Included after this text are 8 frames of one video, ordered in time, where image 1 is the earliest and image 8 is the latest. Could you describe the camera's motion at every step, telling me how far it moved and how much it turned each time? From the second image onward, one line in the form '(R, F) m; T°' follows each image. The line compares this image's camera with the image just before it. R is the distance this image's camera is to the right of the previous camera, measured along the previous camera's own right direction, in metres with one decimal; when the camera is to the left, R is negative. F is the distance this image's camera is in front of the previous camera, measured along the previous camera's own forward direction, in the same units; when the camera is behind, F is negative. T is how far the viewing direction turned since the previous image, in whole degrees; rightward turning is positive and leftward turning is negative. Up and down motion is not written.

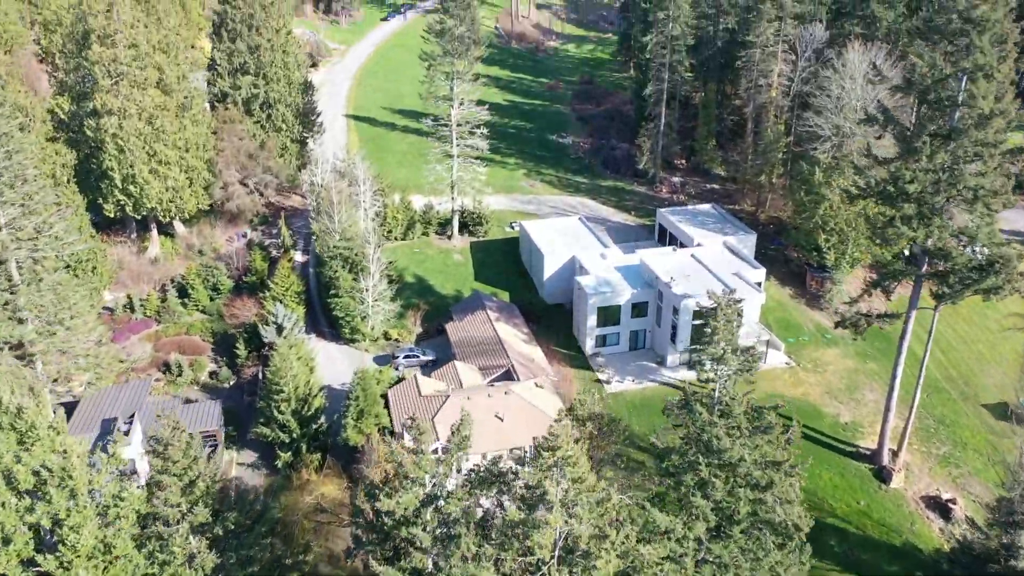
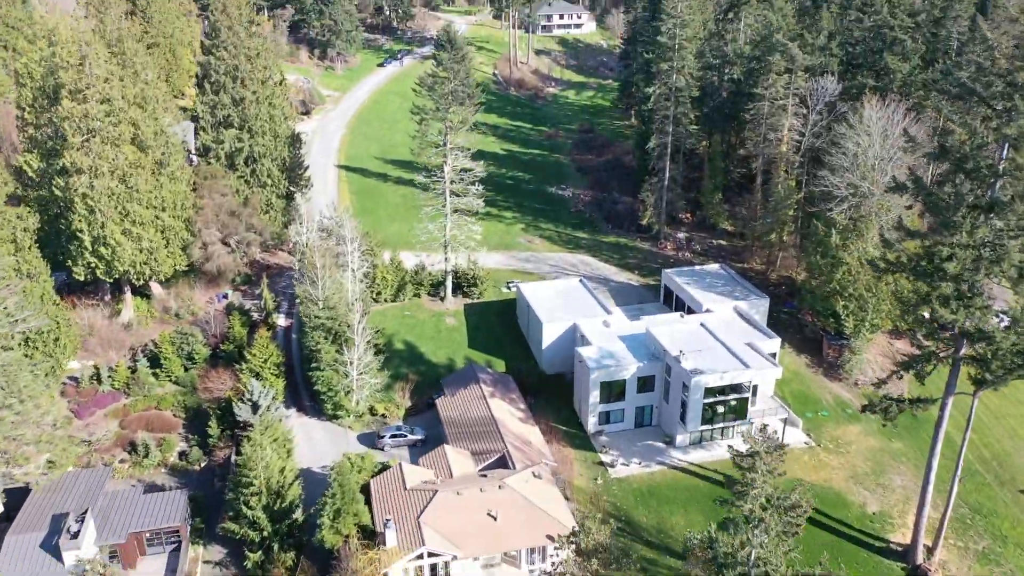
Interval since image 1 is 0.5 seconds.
(+0.2, +2.6) m; 0°
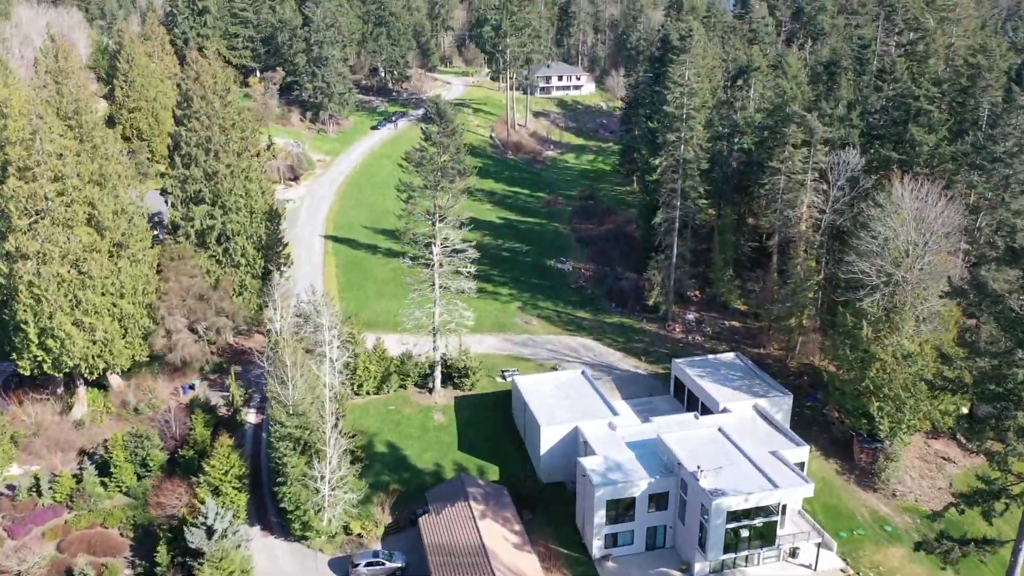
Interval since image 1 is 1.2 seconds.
(+0.2, +3.7) m; 0°
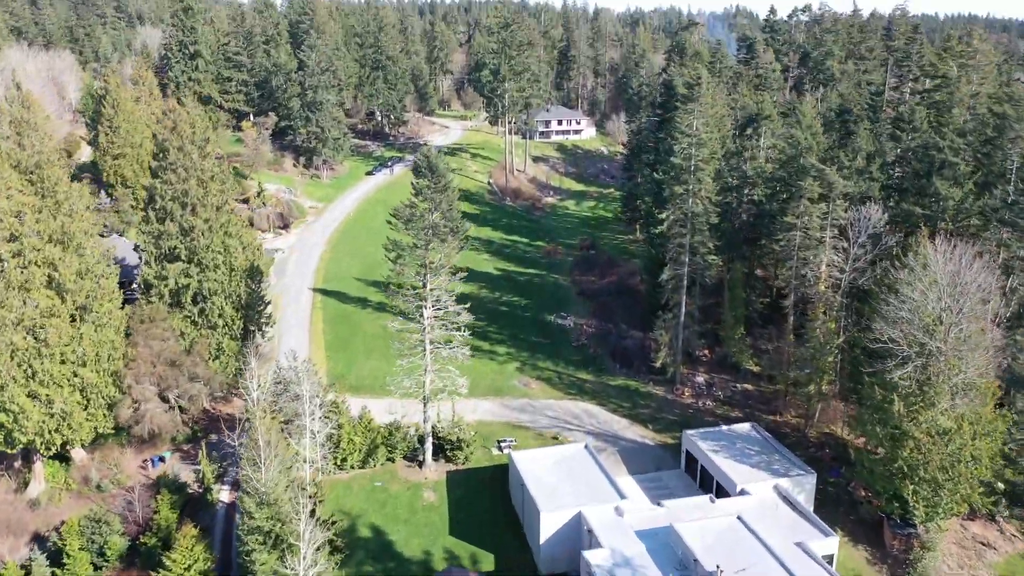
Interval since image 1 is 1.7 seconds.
(+0.1, +2.8) m; 0°
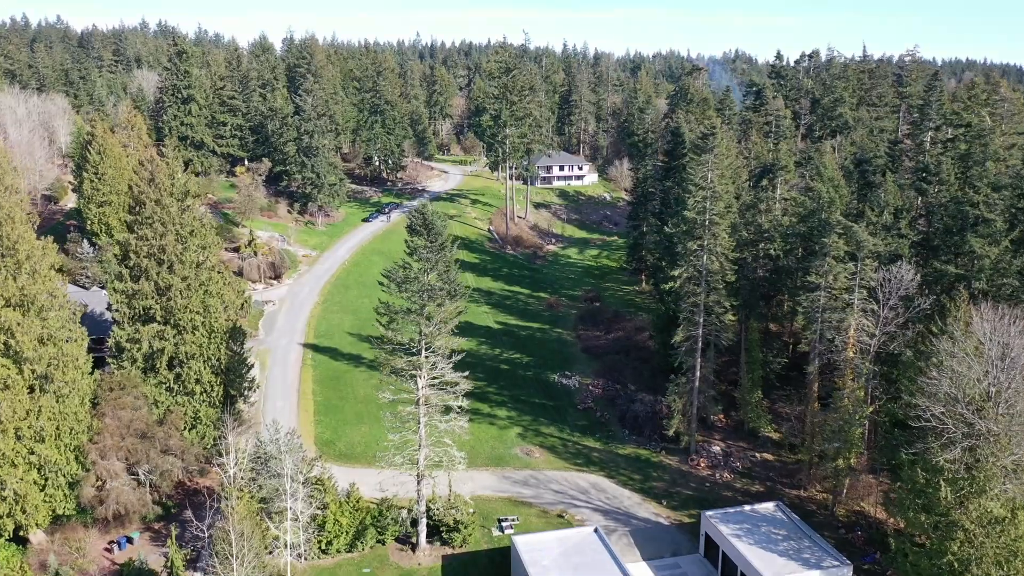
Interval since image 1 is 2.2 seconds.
(-0.1, +2.8) m; 0°
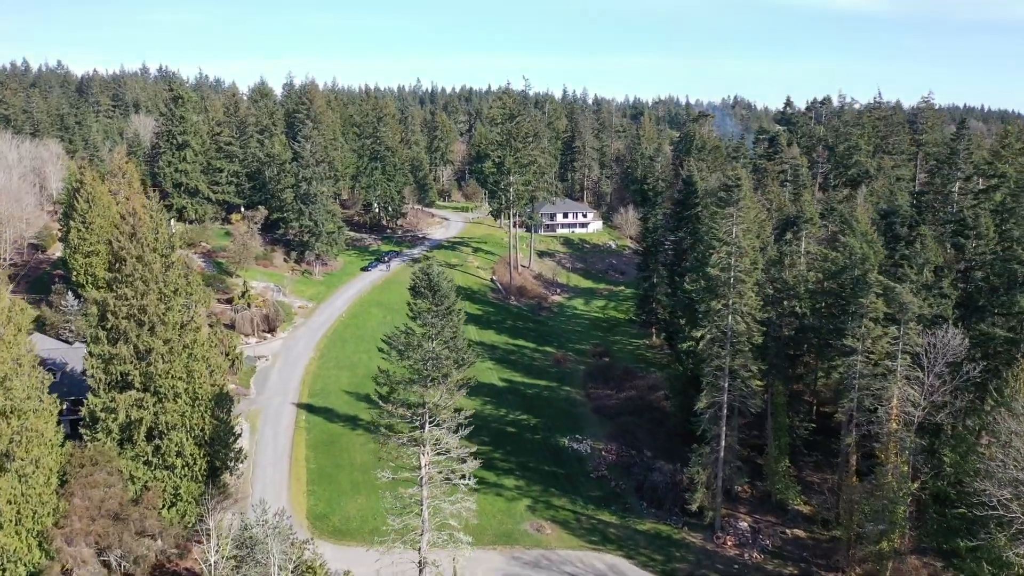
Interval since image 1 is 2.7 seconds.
(-0.5, +2.7) m; 0°
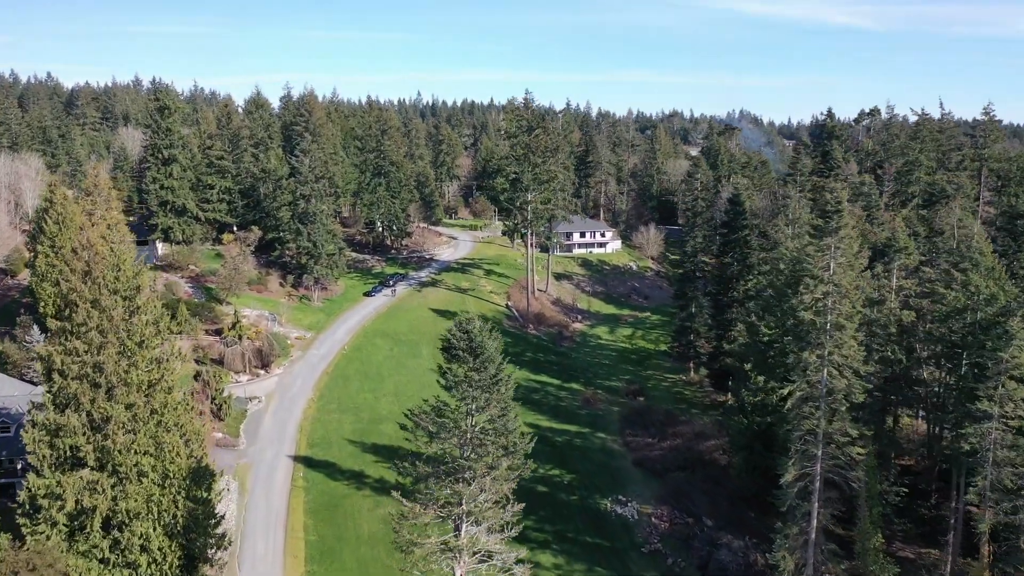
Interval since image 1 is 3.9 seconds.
(-1.7, +6.4) m; 0°
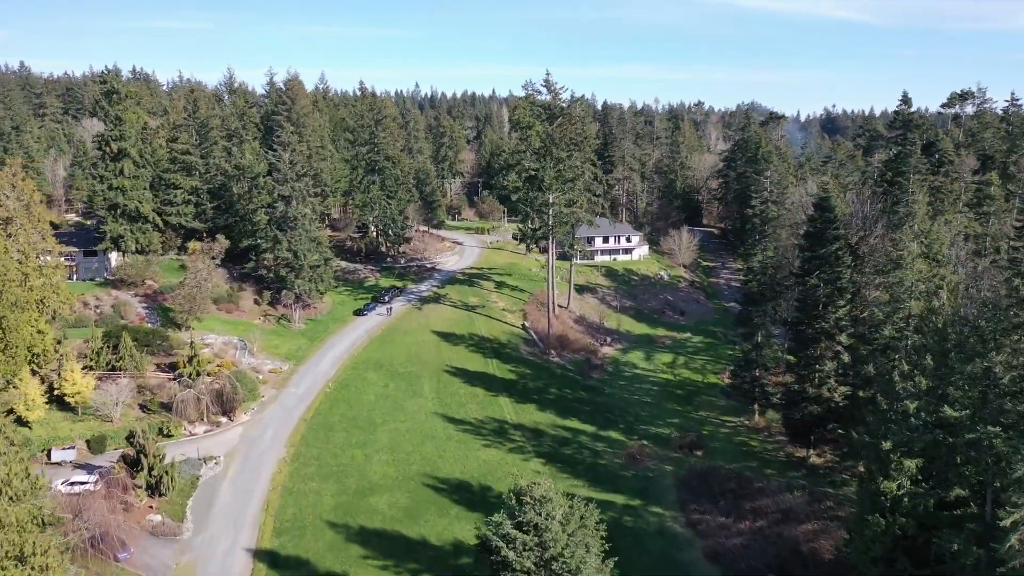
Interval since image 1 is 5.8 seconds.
(-1.3, +10.8) m; 0°
